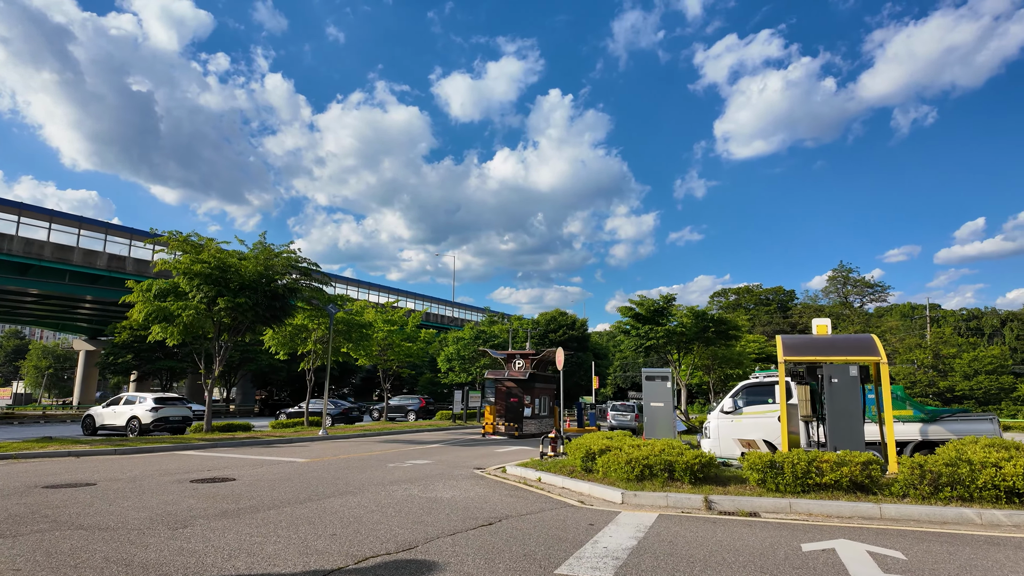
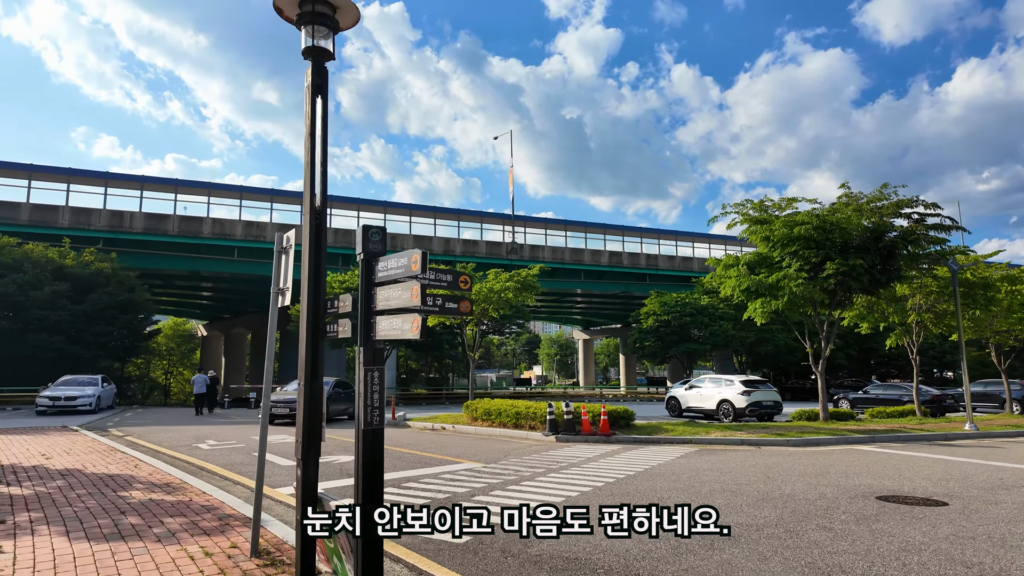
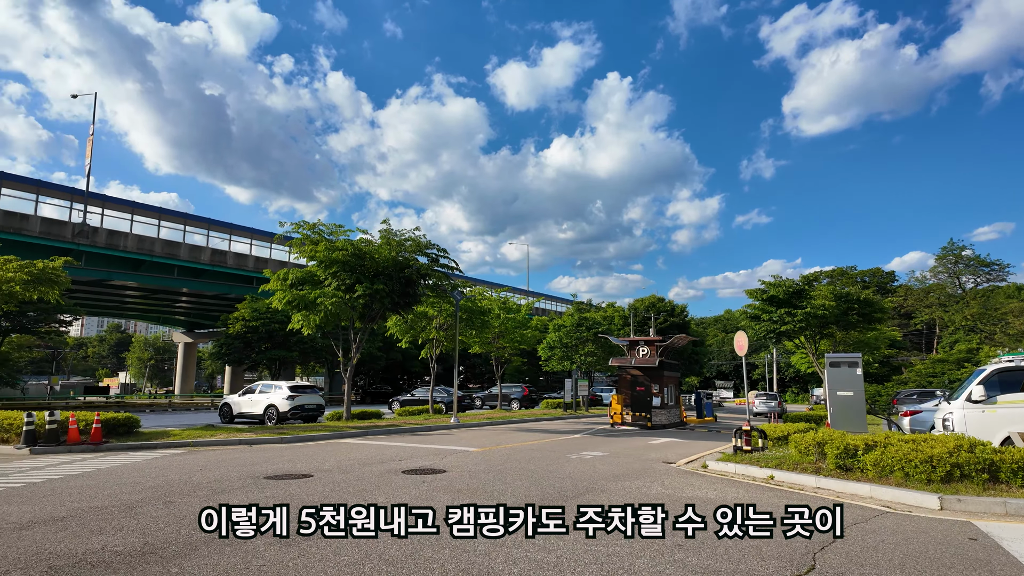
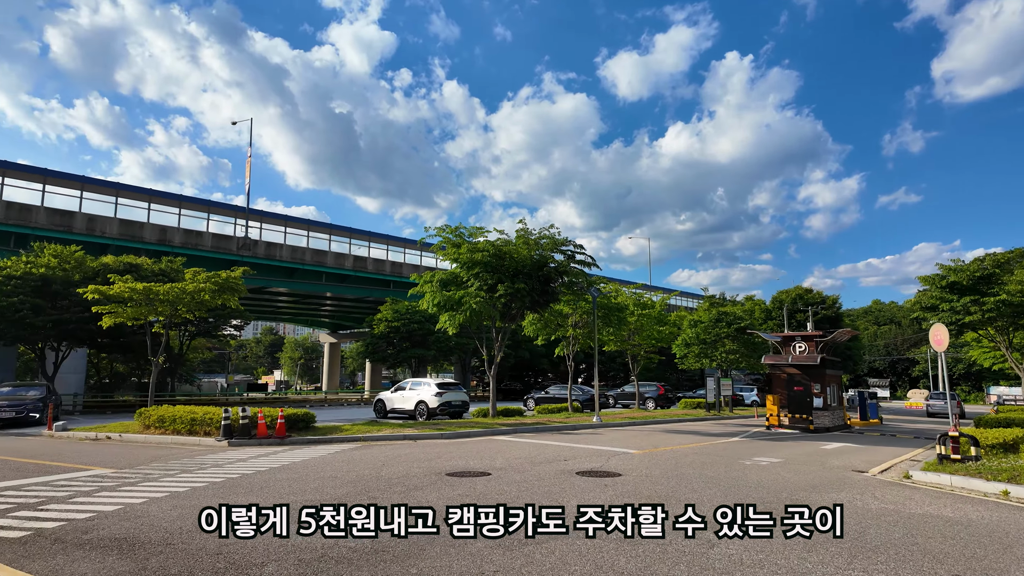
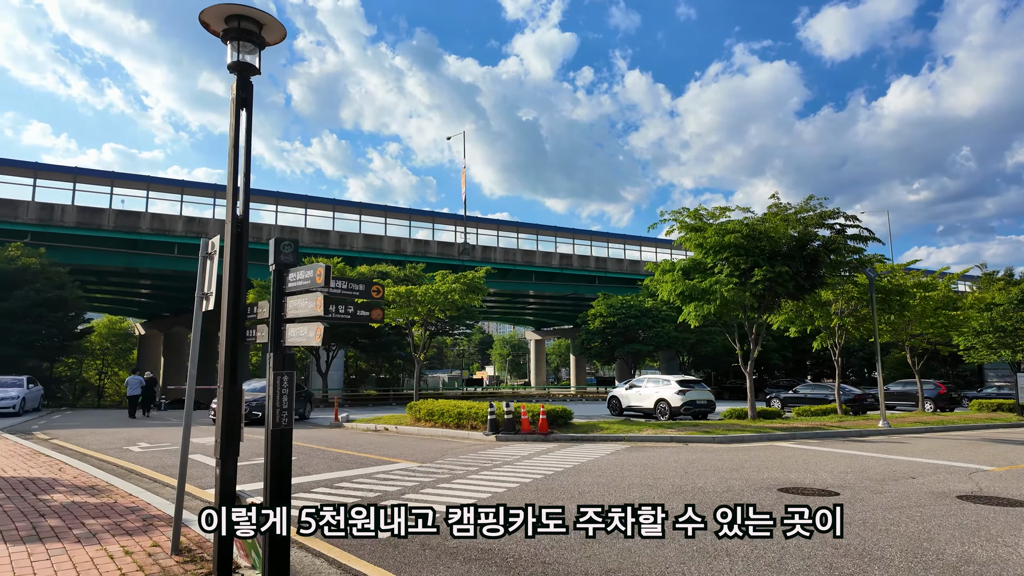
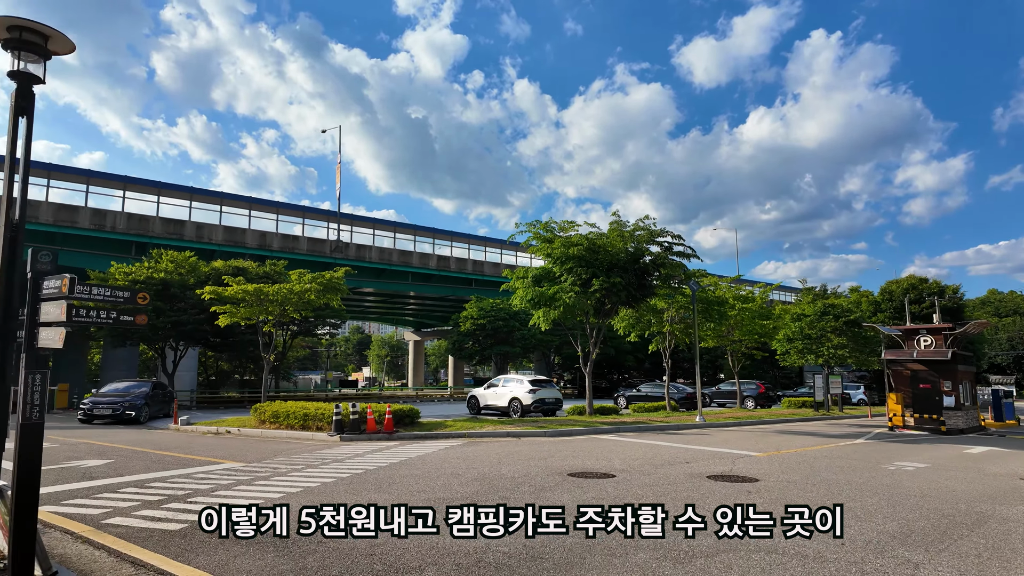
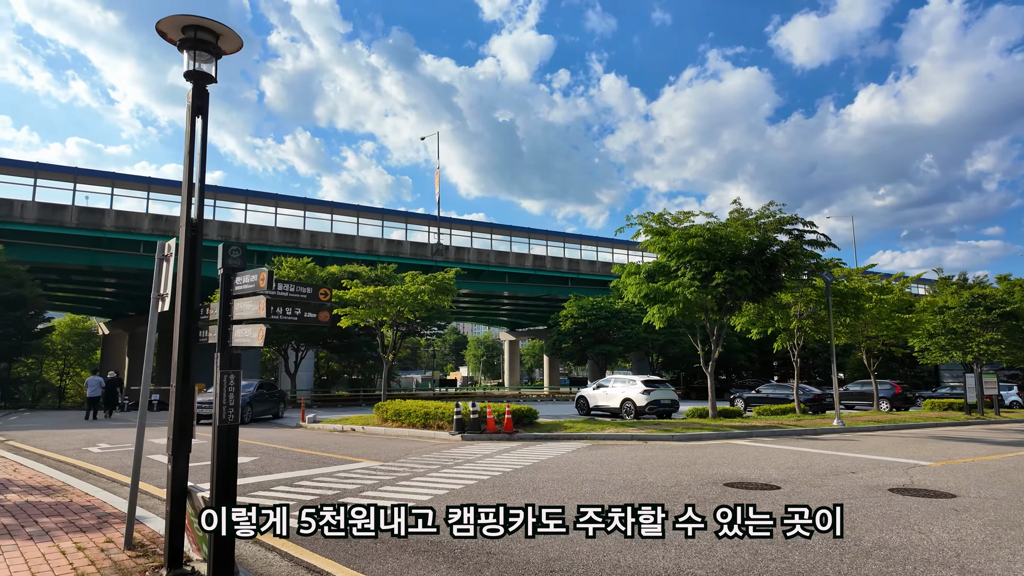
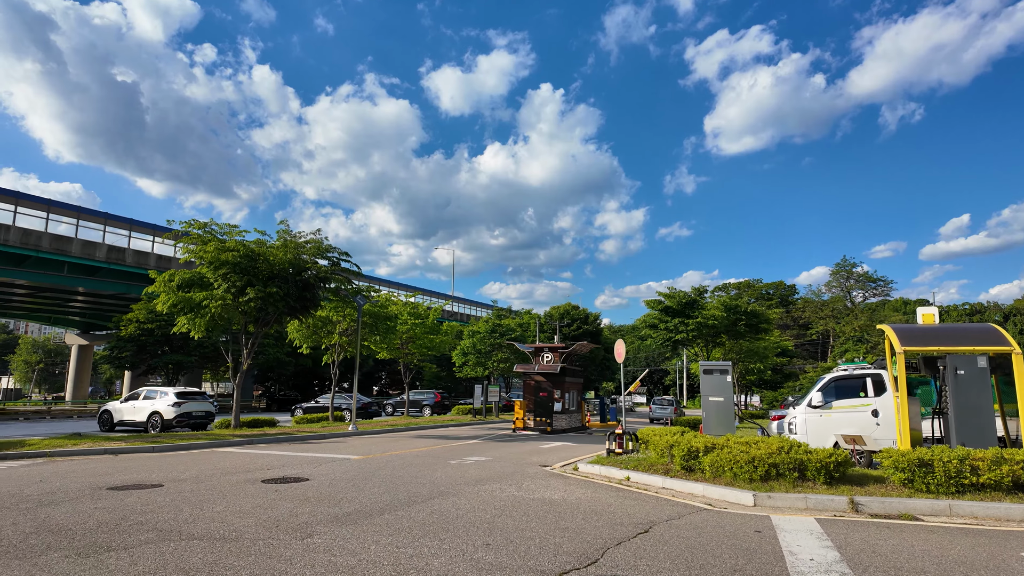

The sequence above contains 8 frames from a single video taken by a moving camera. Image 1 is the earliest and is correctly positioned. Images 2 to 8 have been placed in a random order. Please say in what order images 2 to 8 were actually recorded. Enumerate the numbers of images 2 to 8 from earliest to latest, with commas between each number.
8, 3, 4, 6, 7, 5, 2
